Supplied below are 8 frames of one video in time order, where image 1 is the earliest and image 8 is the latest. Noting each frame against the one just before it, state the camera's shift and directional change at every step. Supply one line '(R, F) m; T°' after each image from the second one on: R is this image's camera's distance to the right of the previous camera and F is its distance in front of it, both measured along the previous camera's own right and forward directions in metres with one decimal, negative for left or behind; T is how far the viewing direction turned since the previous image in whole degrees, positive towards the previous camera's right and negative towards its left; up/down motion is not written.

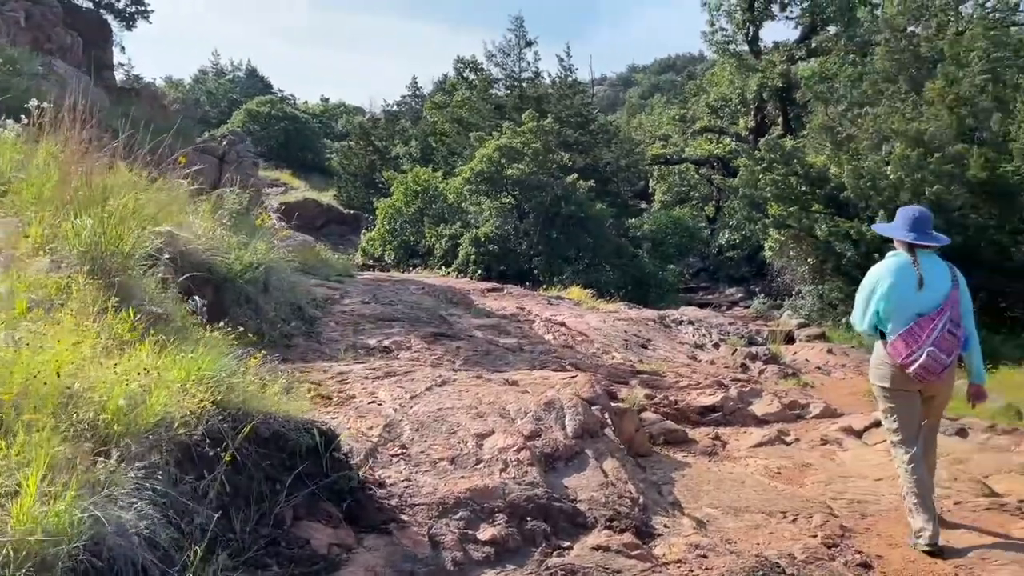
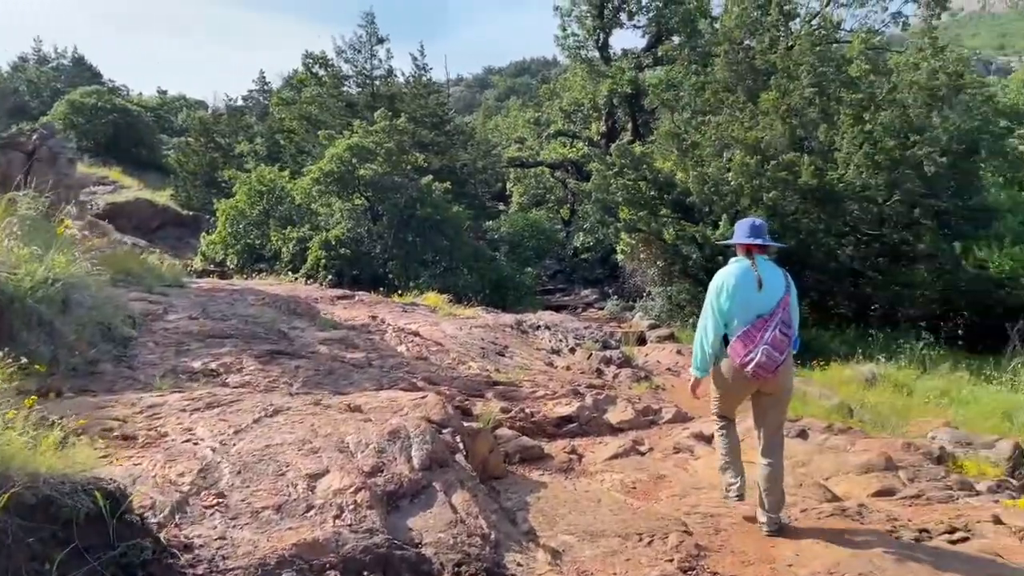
(+0.1, +0.3) m; +10°
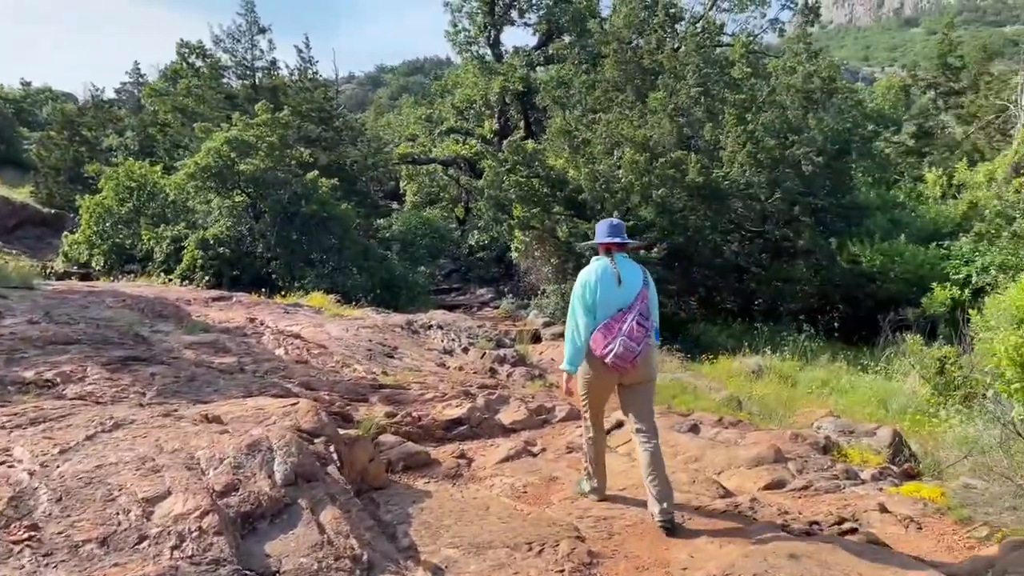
(+0.1, +0.3) m; +8°
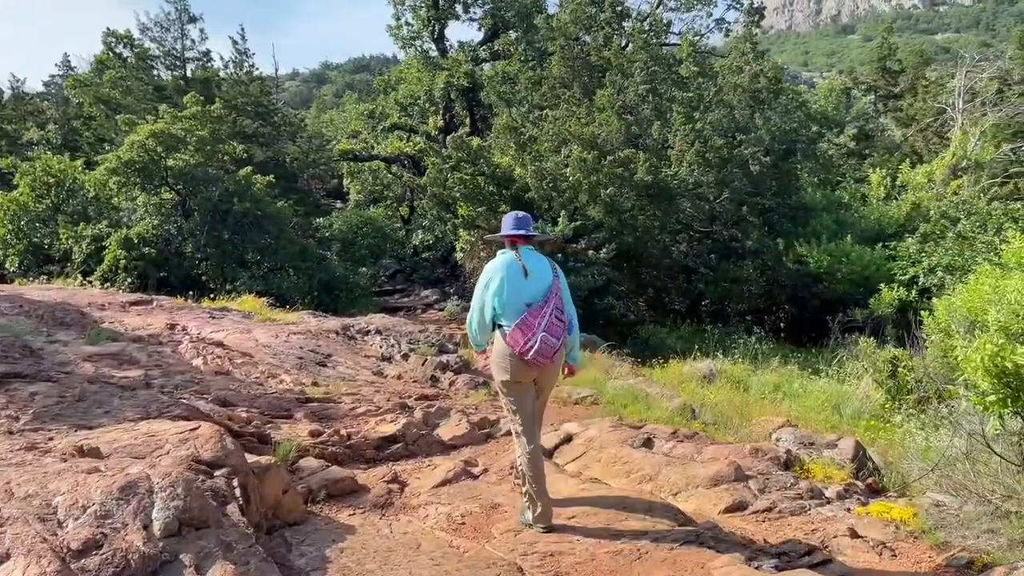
(+0.1, +0.5) m; +4°
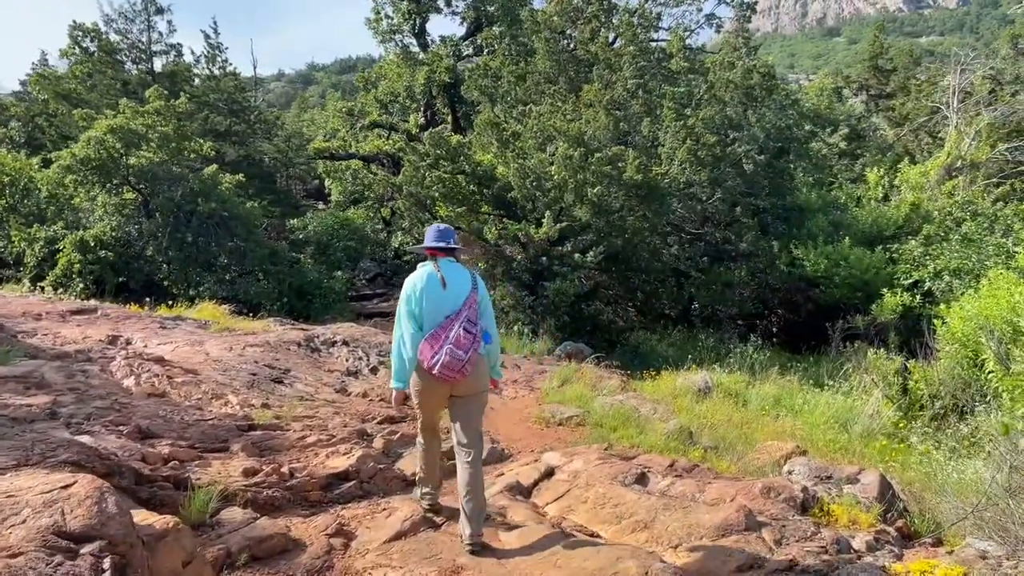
(+0.1, +0.8) m; +1°
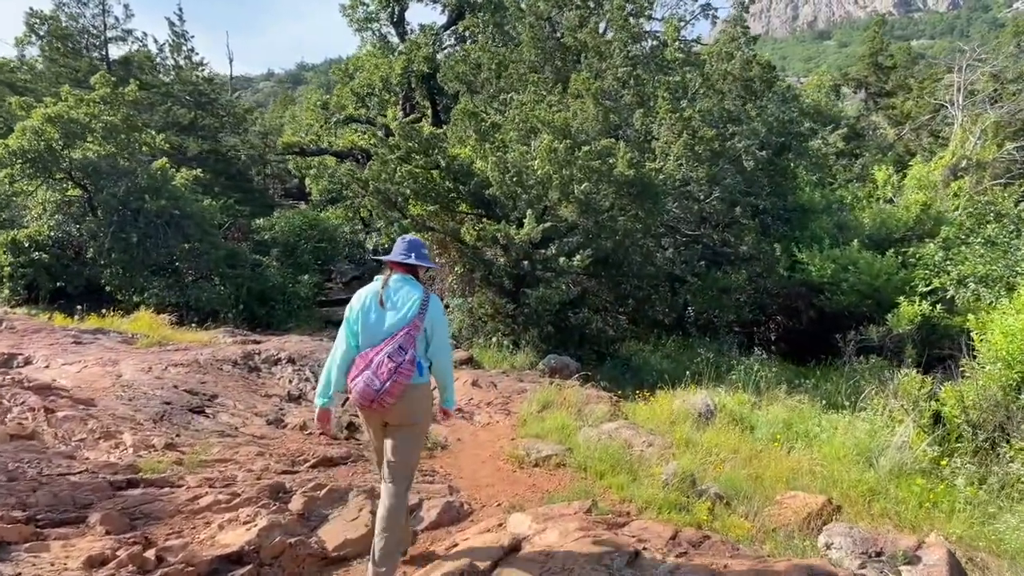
(+0.2, +1.3) m; +1°
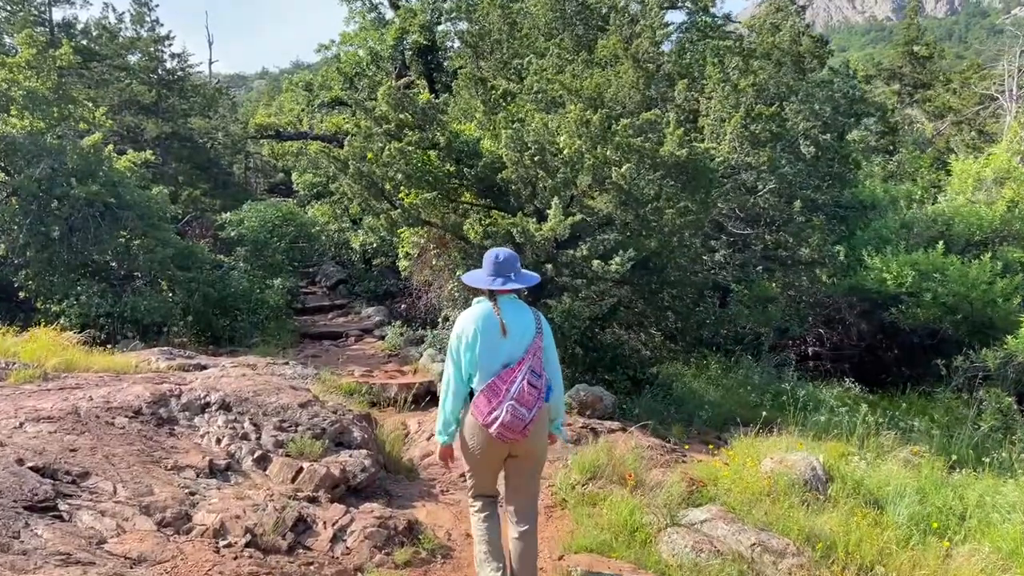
(-0.3, +2.6) m; 0°
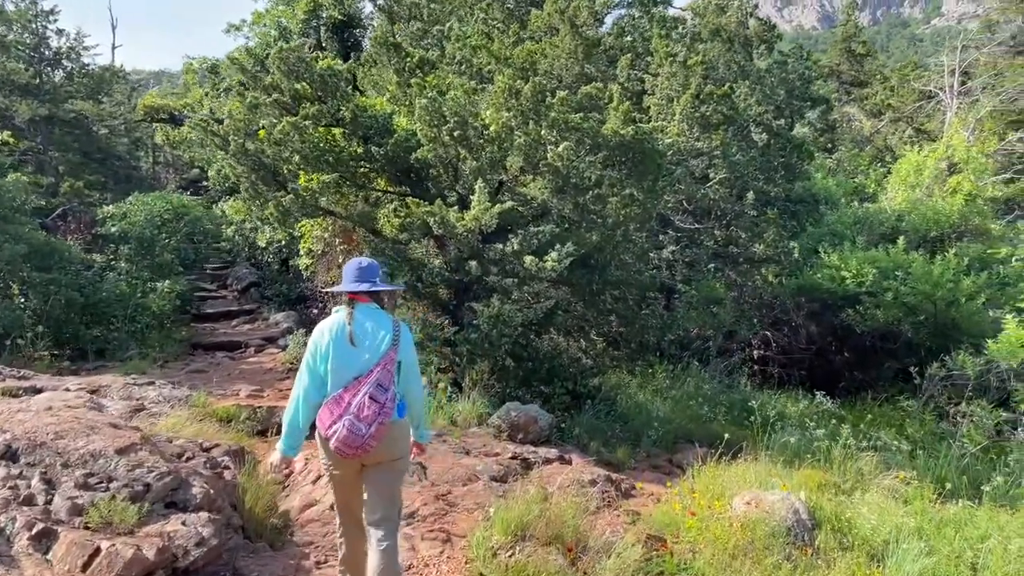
(+0.2, +1.4) m; +4°
